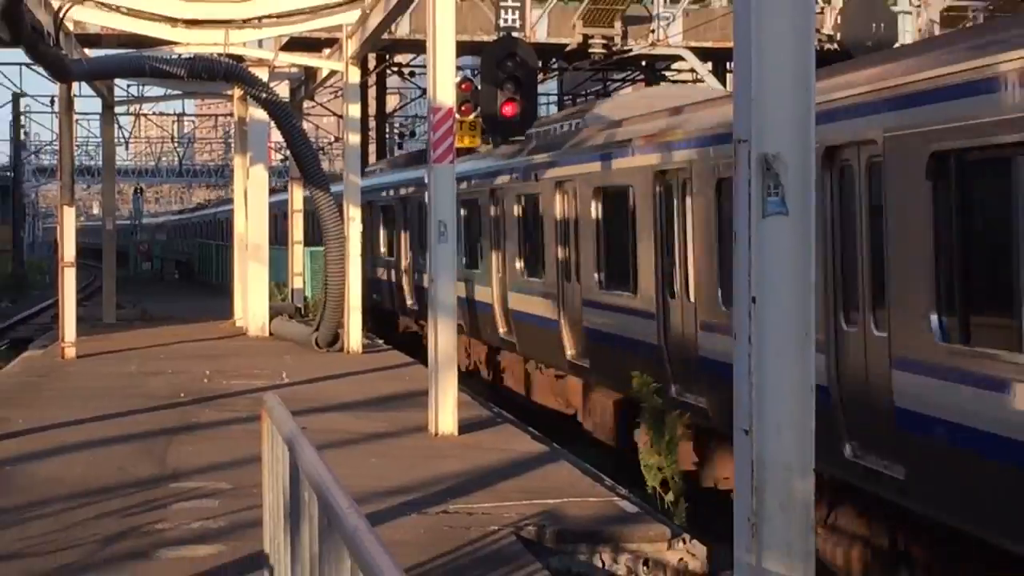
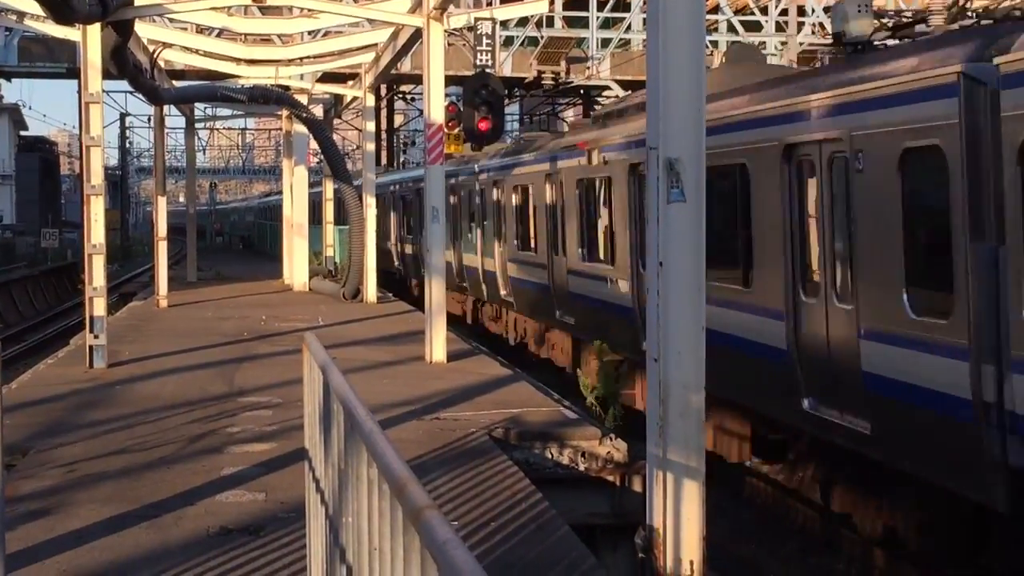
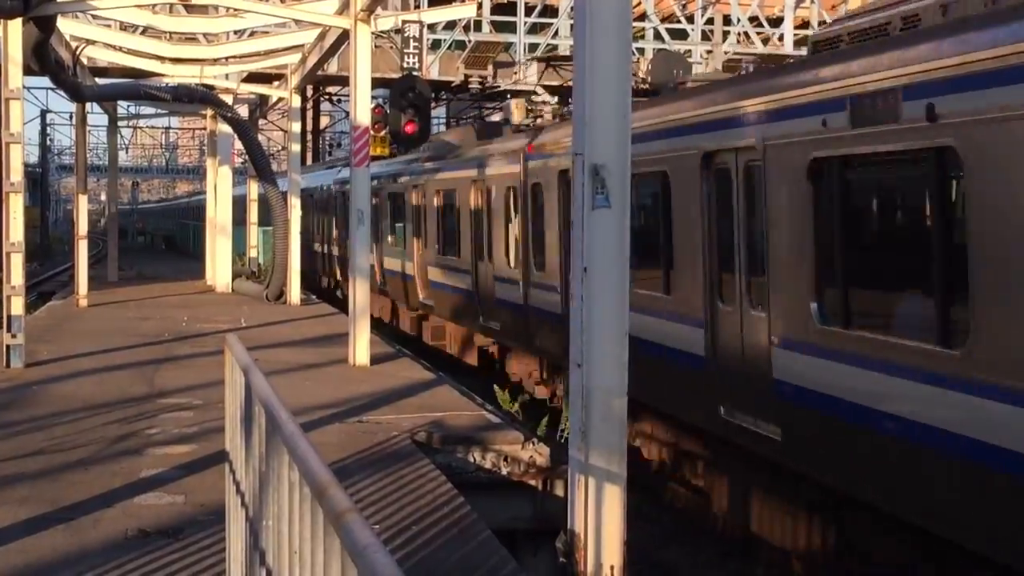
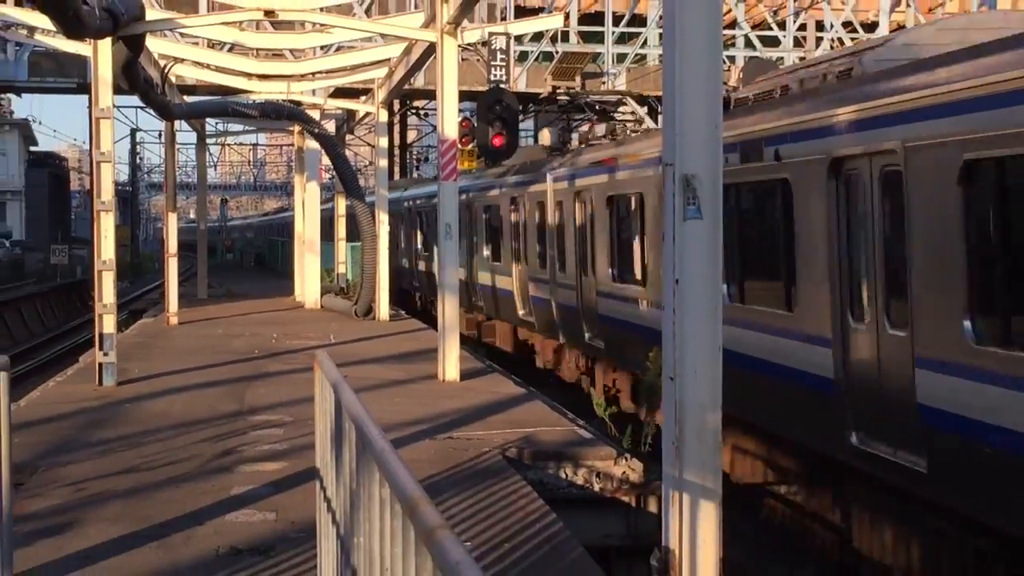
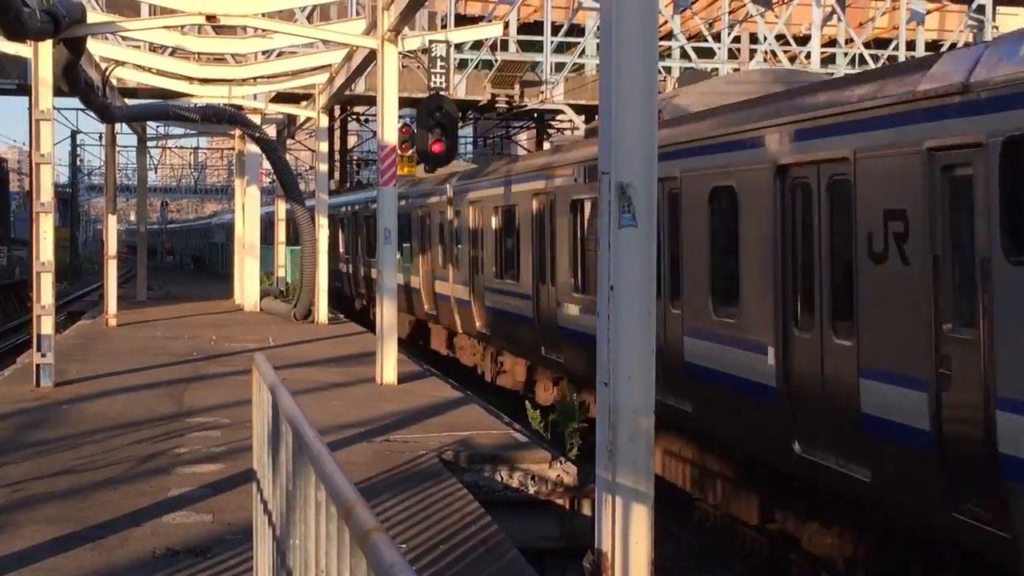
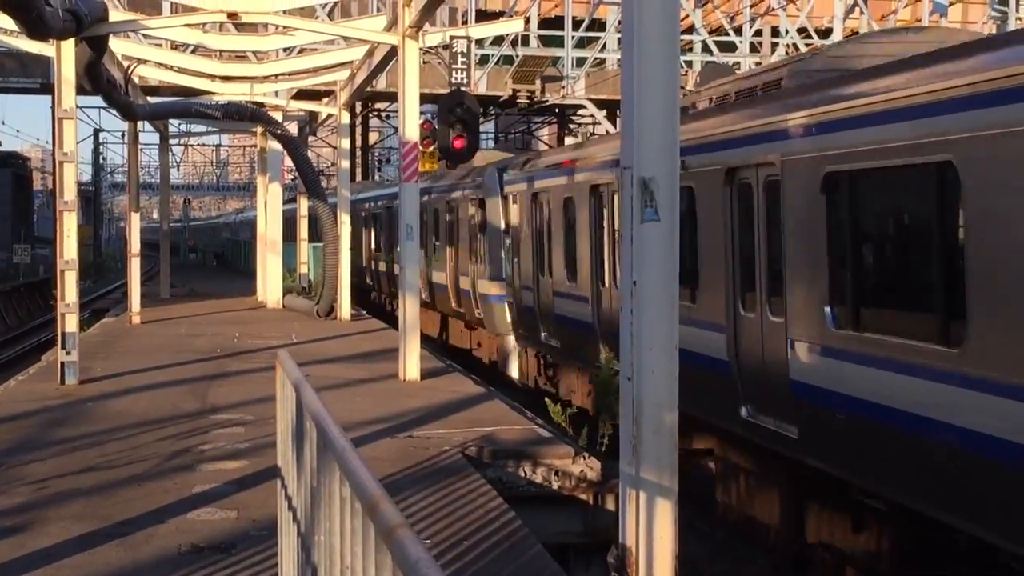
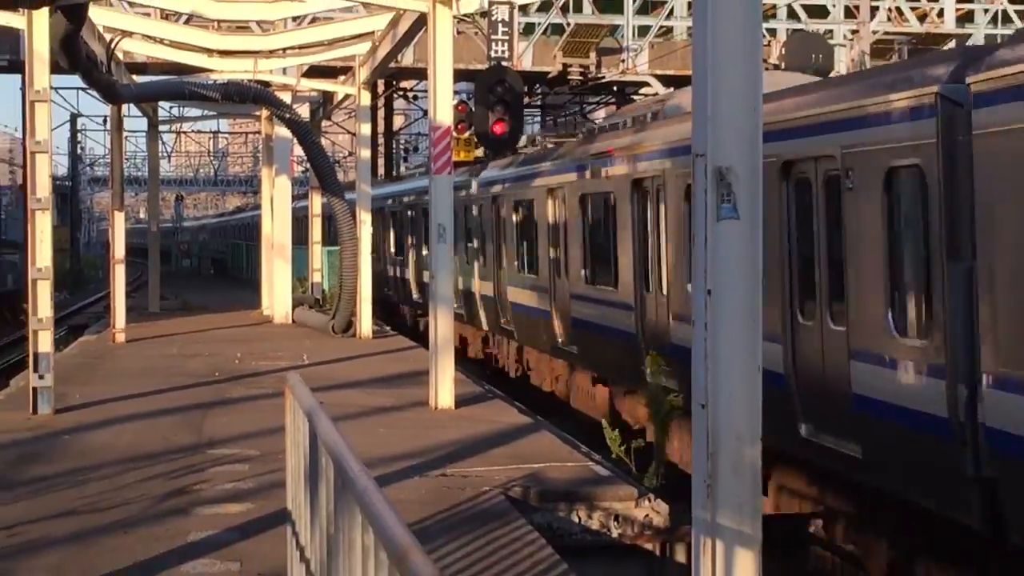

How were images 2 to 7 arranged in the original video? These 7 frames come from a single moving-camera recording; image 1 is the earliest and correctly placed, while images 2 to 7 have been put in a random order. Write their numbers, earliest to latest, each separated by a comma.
7, 4, 2, 6, 5, 3
